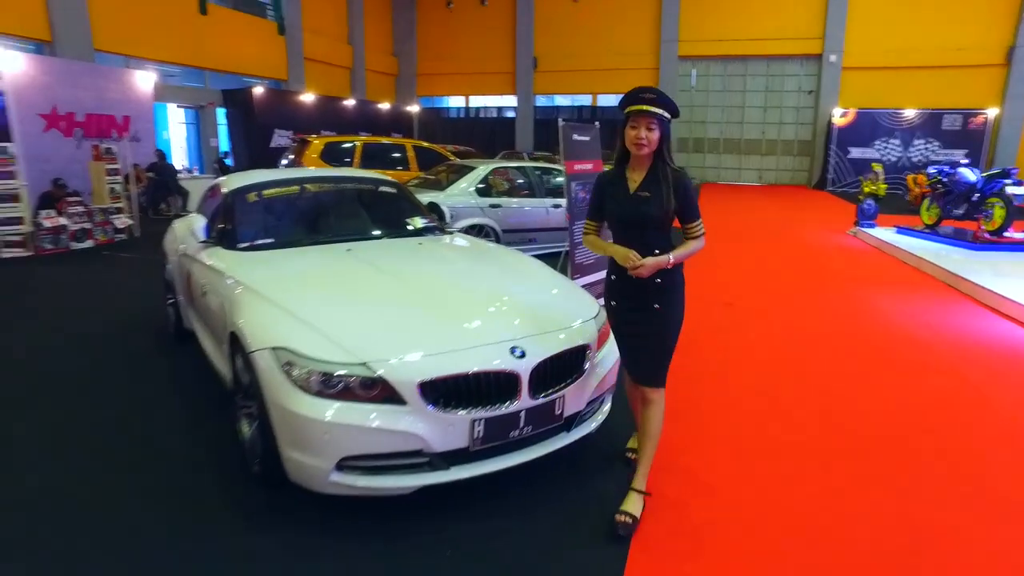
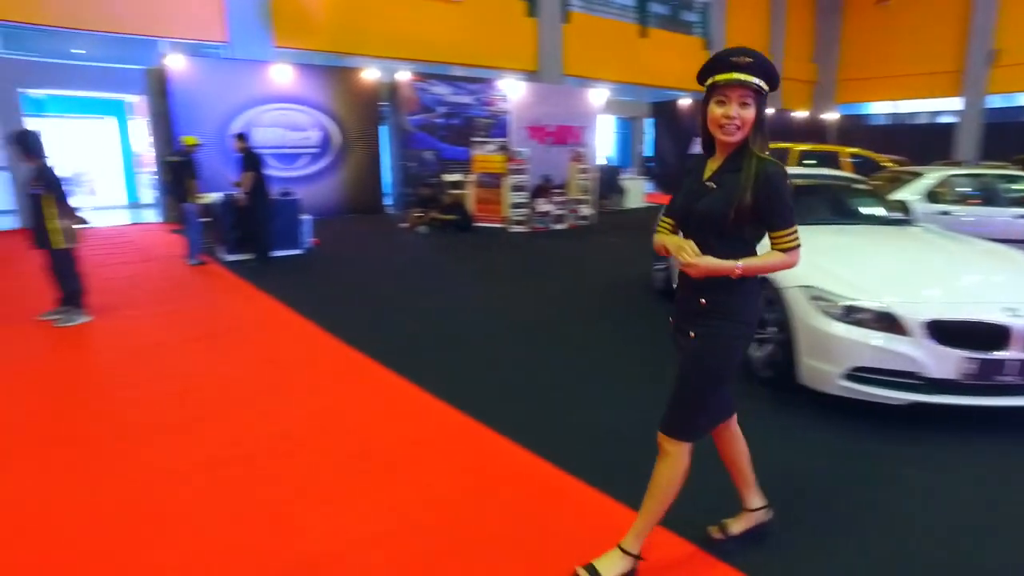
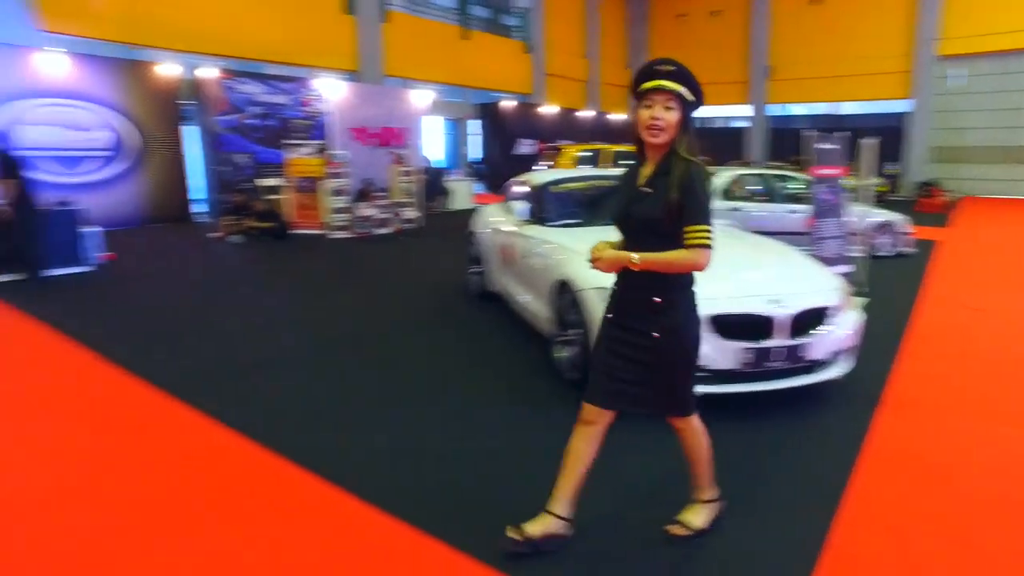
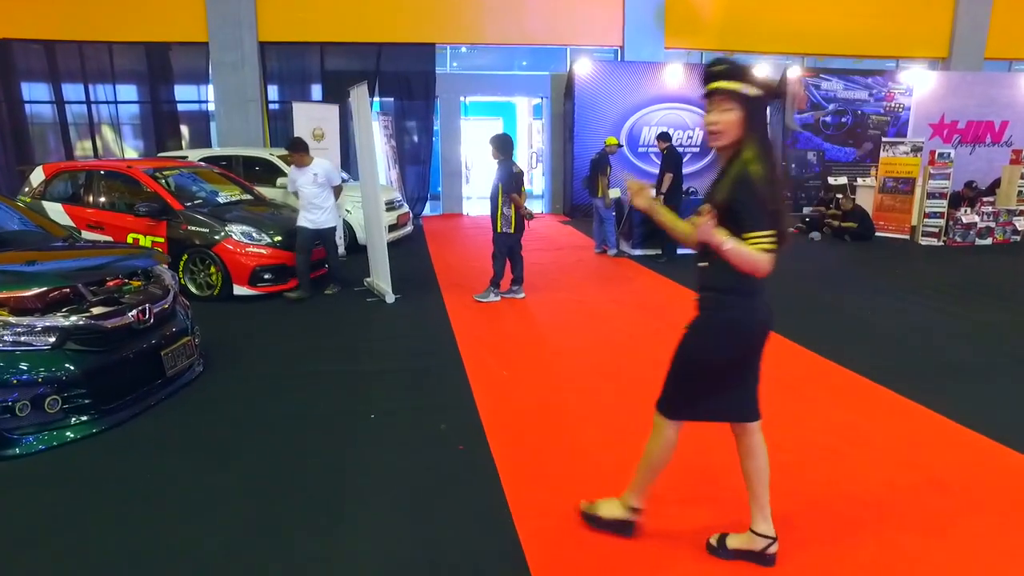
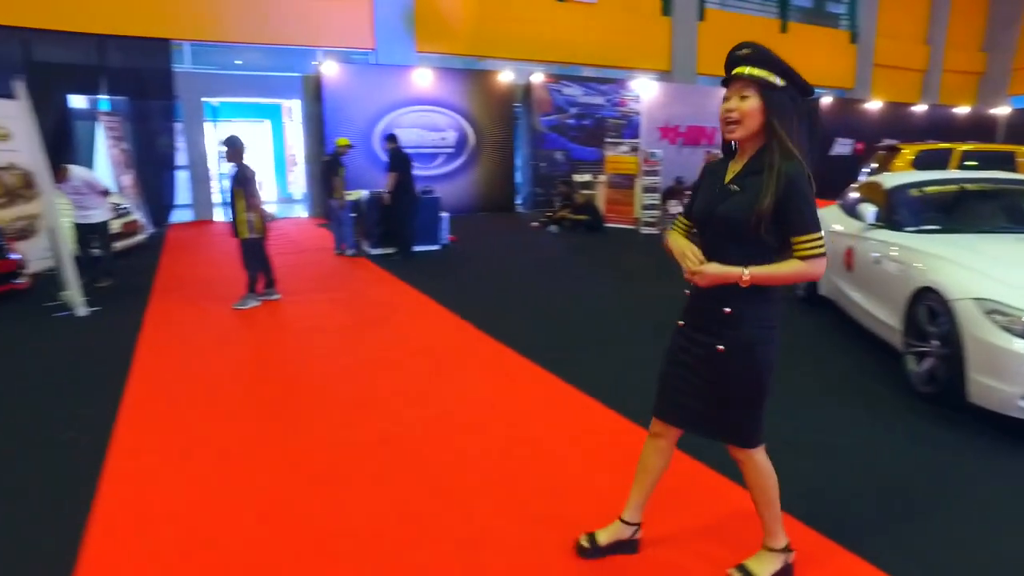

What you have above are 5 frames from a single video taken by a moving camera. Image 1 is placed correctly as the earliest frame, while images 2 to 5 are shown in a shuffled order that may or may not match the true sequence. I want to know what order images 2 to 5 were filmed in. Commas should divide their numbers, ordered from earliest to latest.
3, 2, 5, 4
